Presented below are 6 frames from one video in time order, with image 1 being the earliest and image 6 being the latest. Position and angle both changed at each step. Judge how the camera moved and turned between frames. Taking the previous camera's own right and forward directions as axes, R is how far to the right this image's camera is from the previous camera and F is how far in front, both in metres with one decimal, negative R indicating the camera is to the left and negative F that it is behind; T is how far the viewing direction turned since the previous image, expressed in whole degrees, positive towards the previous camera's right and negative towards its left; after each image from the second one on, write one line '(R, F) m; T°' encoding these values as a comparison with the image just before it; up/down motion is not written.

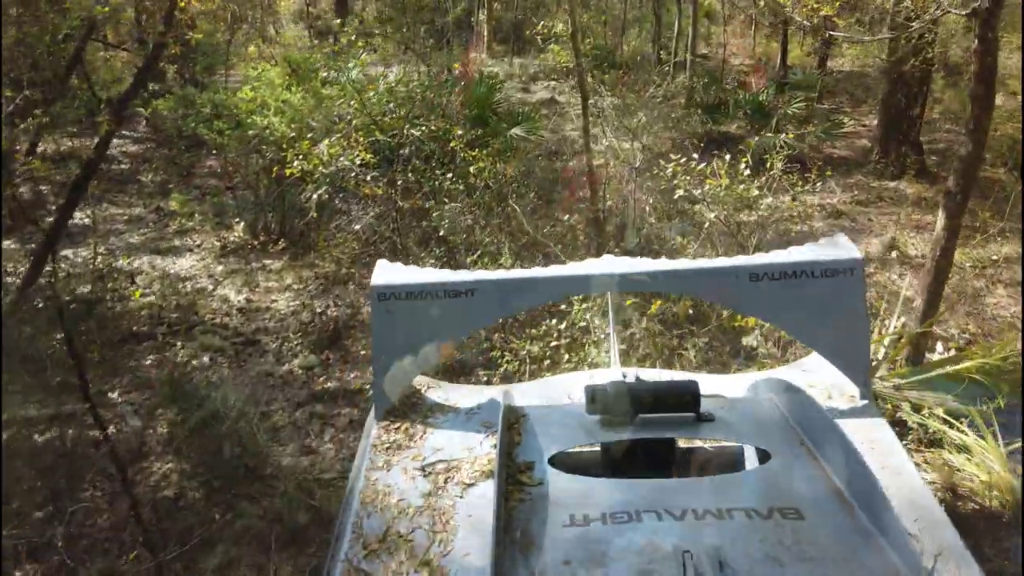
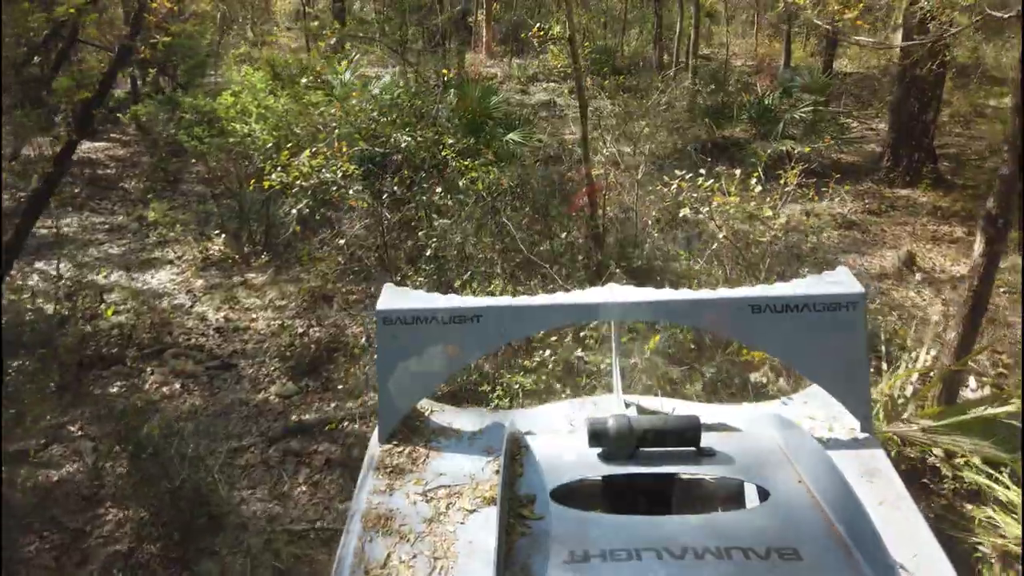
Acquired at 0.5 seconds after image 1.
(0.0, +0.3) m; 0°
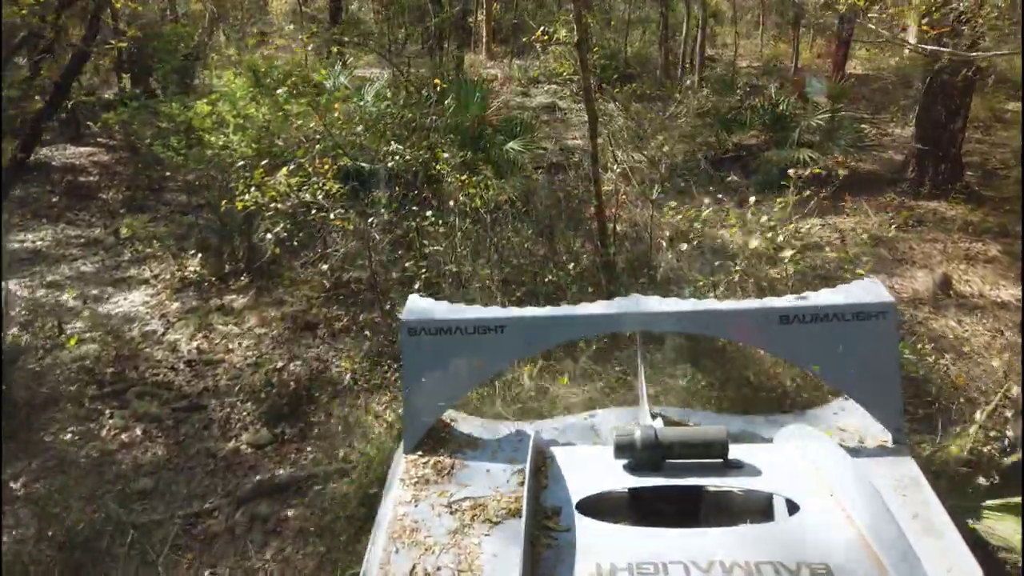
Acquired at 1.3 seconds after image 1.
(0.0, +0.5) m; 0°
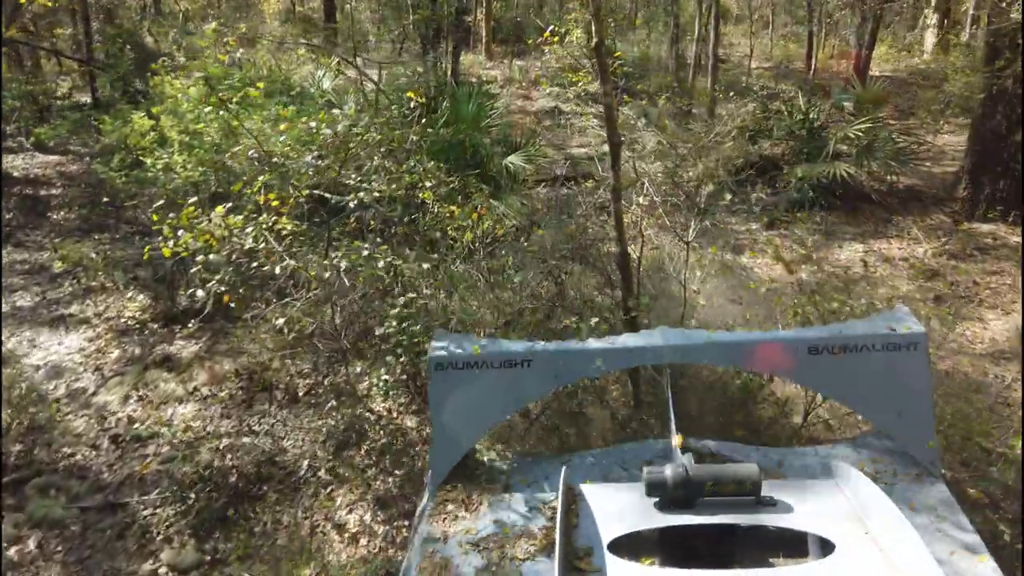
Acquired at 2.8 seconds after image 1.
(0.0, +0.9) m; 0°
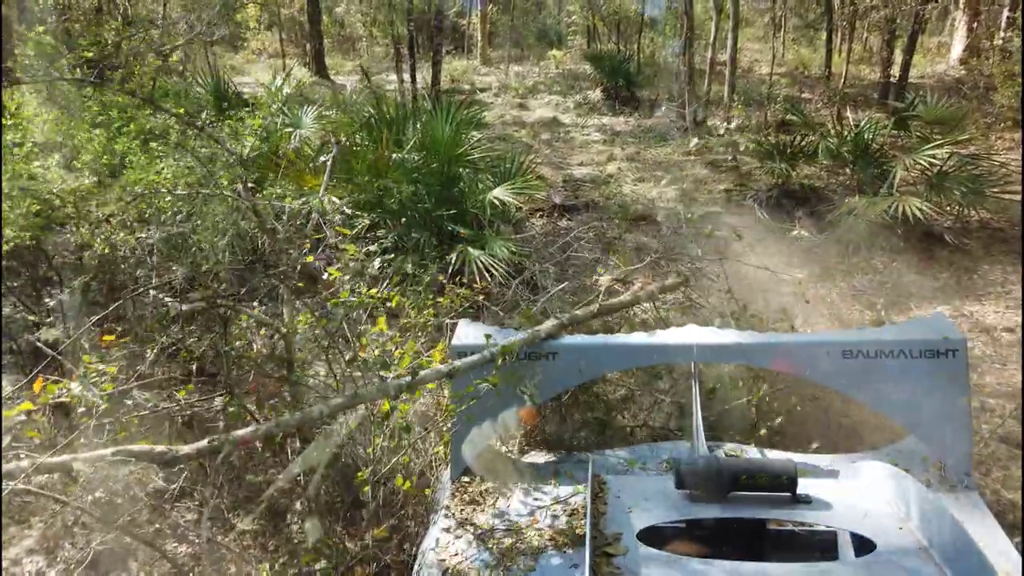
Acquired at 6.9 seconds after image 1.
(+0.1, +1.5) m; 0°
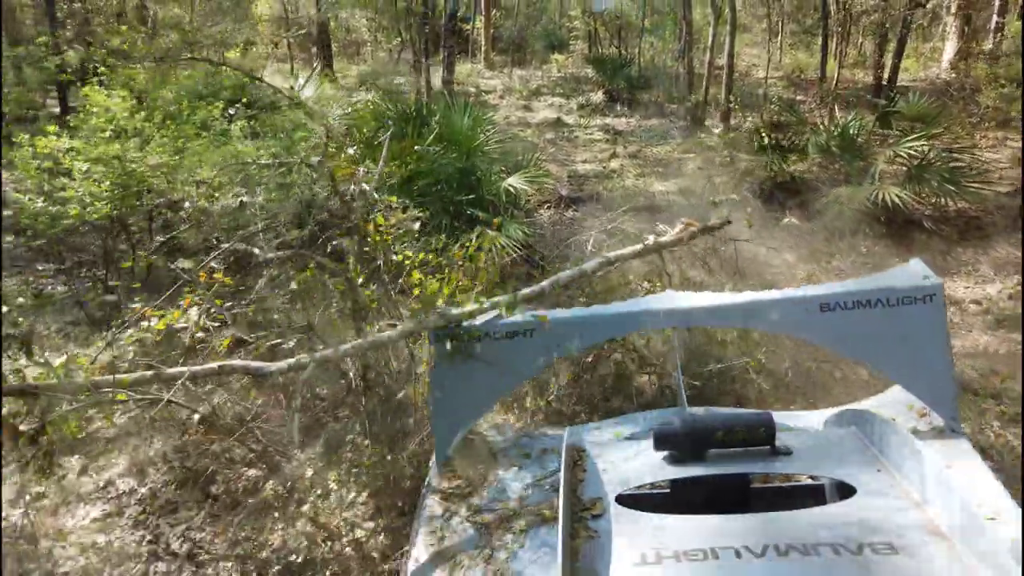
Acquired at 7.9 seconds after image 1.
(-0.1, -0.5) m; 0°
